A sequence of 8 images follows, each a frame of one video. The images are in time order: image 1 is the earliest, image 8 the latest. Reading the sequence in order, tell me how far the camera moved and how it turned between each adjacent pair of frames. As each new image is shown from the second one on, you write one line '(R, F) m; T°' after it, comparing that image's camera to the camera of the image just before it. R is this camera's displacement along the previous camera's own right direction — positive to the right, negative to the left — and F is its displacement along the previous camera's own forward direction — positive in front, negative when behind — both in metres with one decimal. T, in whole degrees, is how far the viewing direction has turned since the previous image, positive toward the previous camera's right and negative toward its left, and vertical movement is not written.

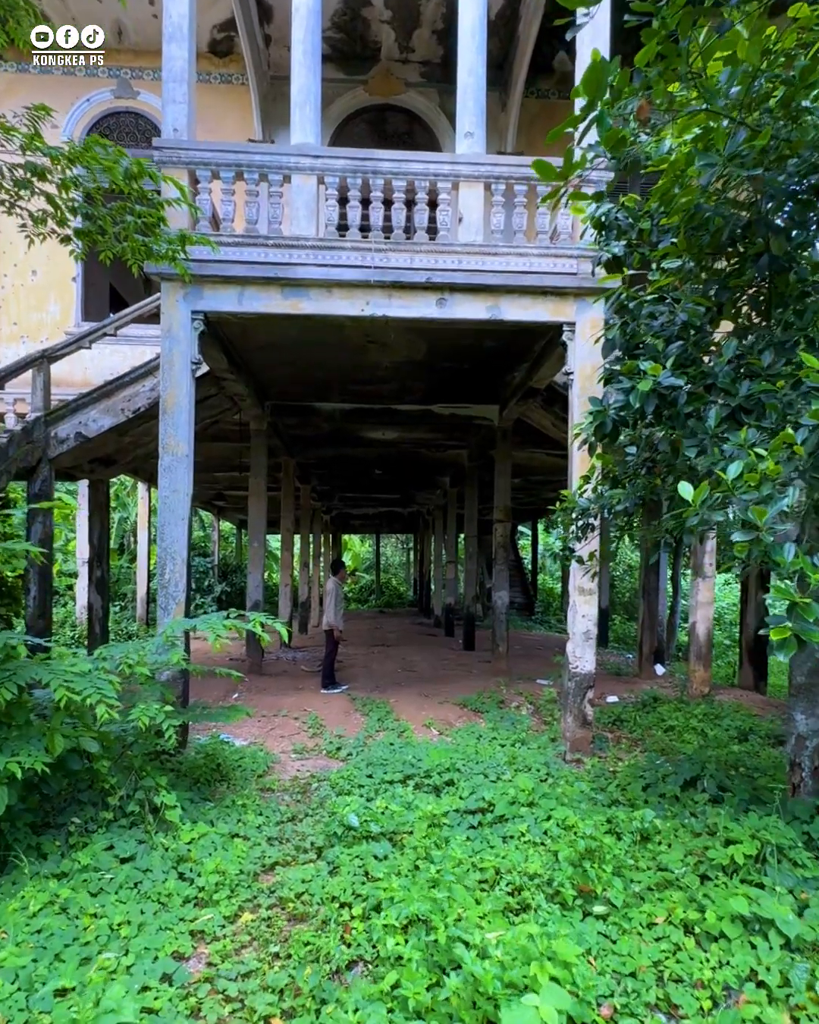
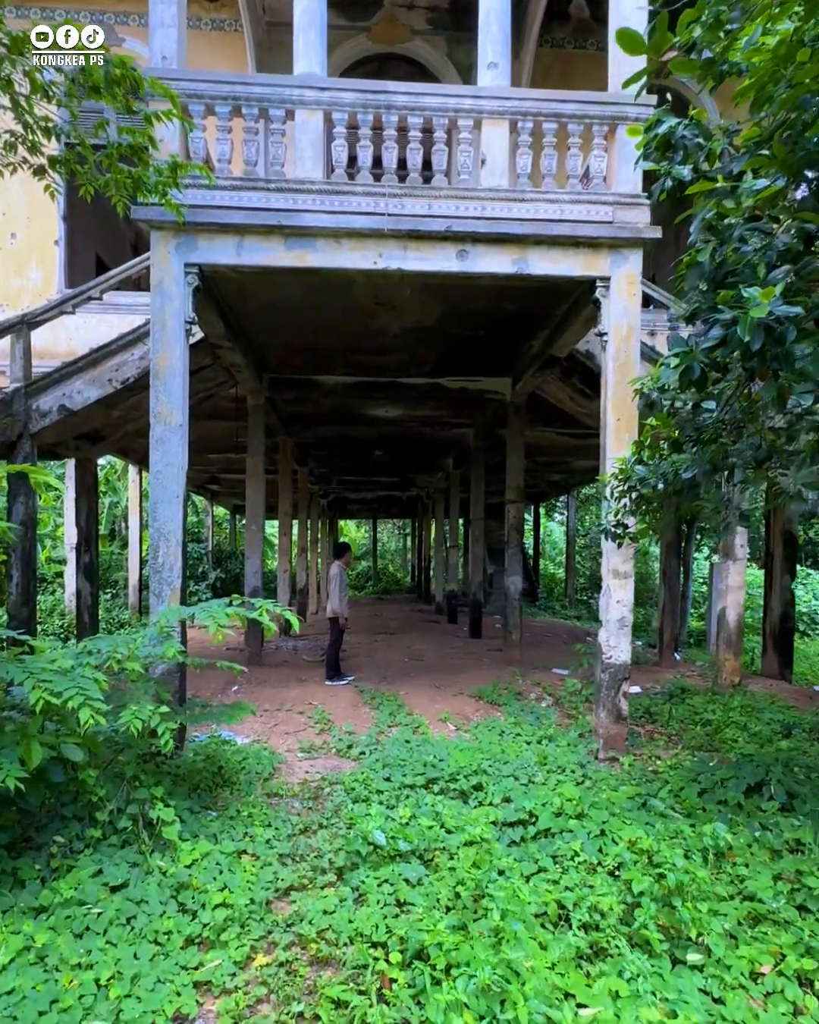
(-0.2, +0.5) m; +1°
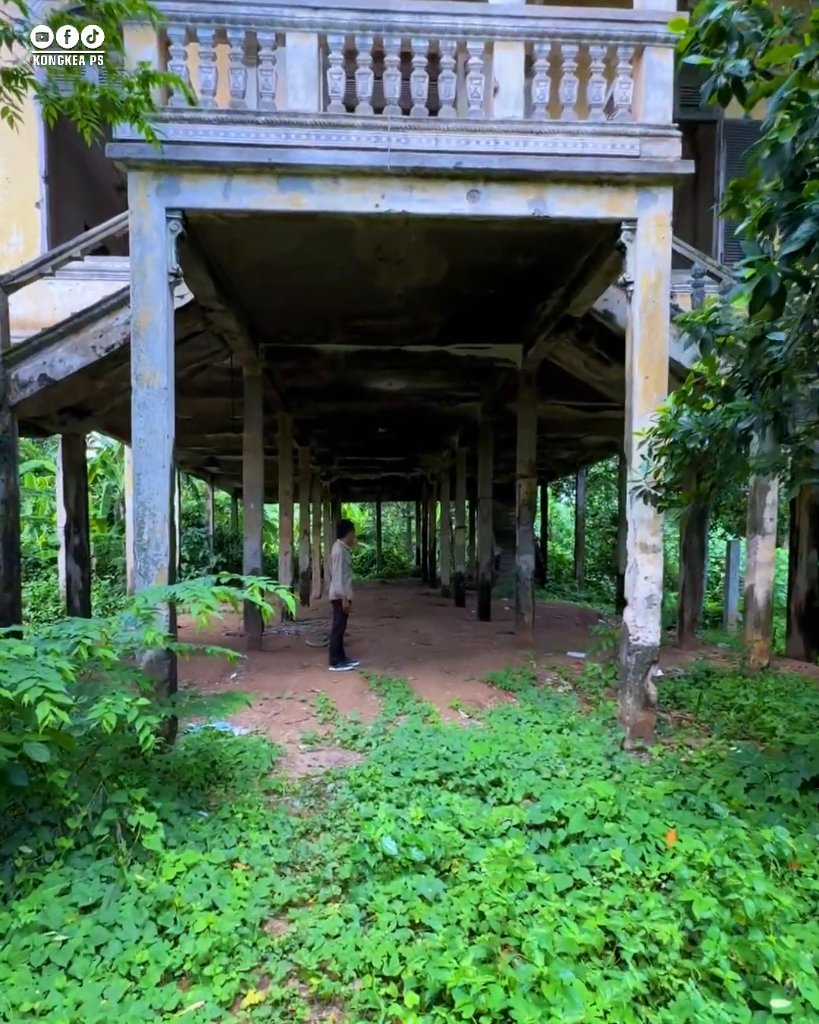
(0.0, +0.5) m; 0°
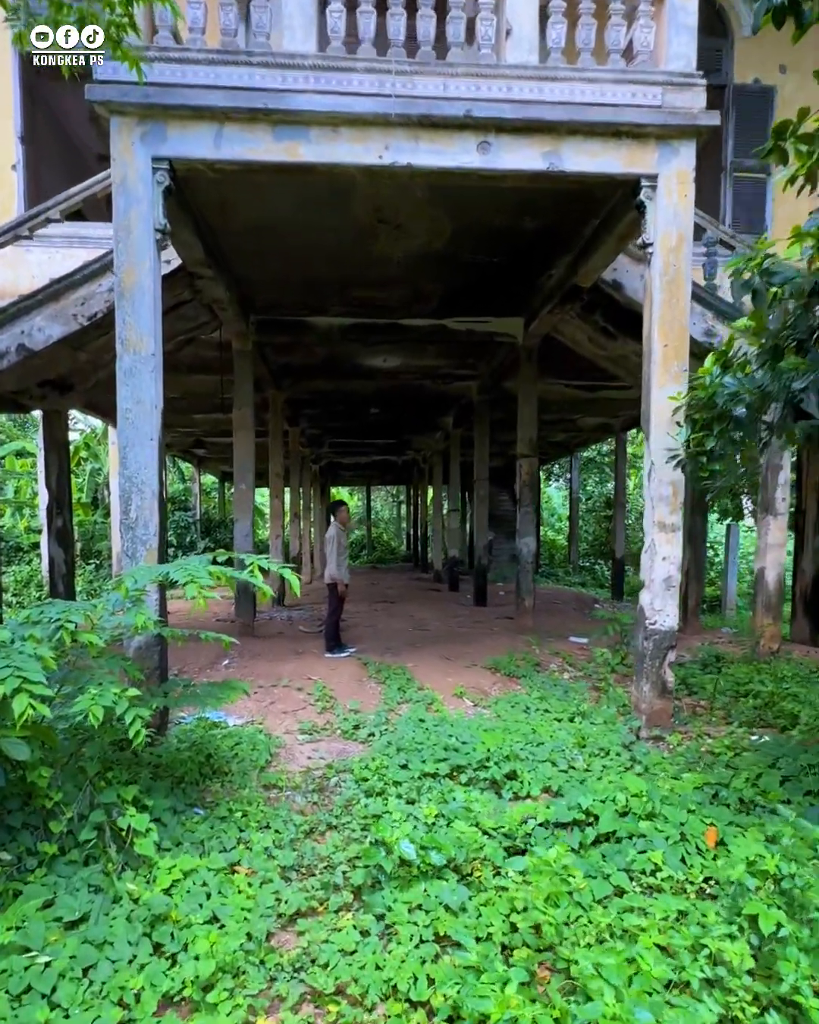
(-0.1, +0.3) m; +1°
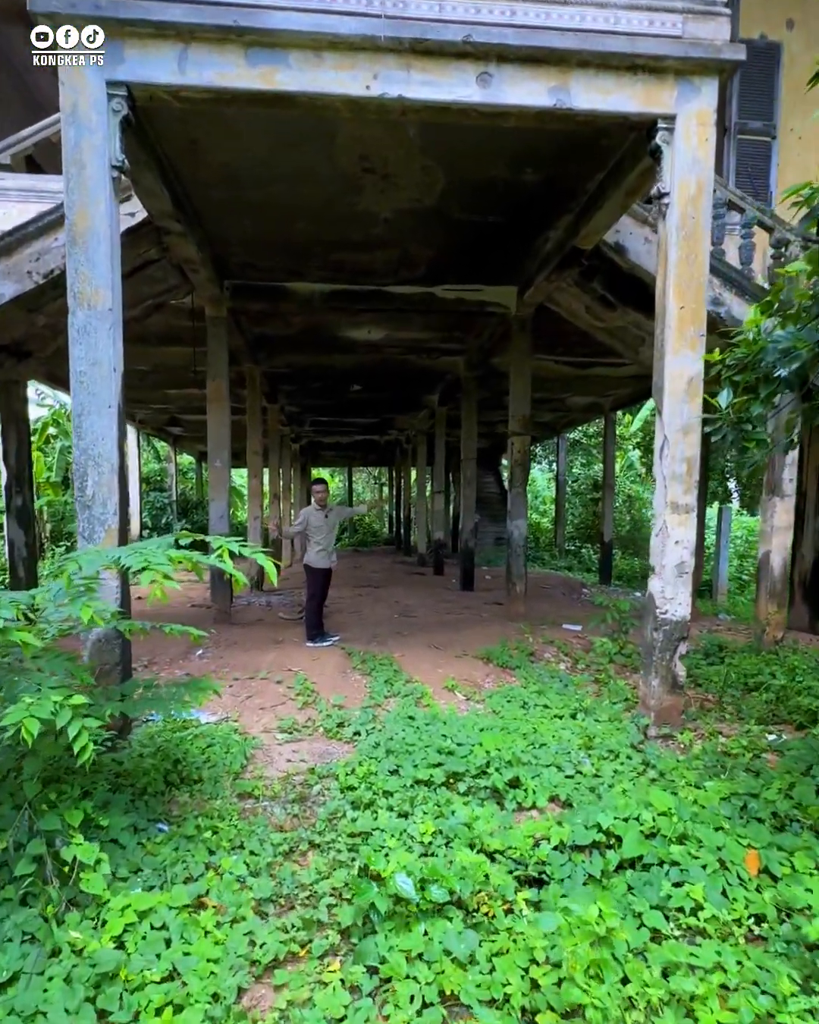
(-0.1, +0.4) m; +2°
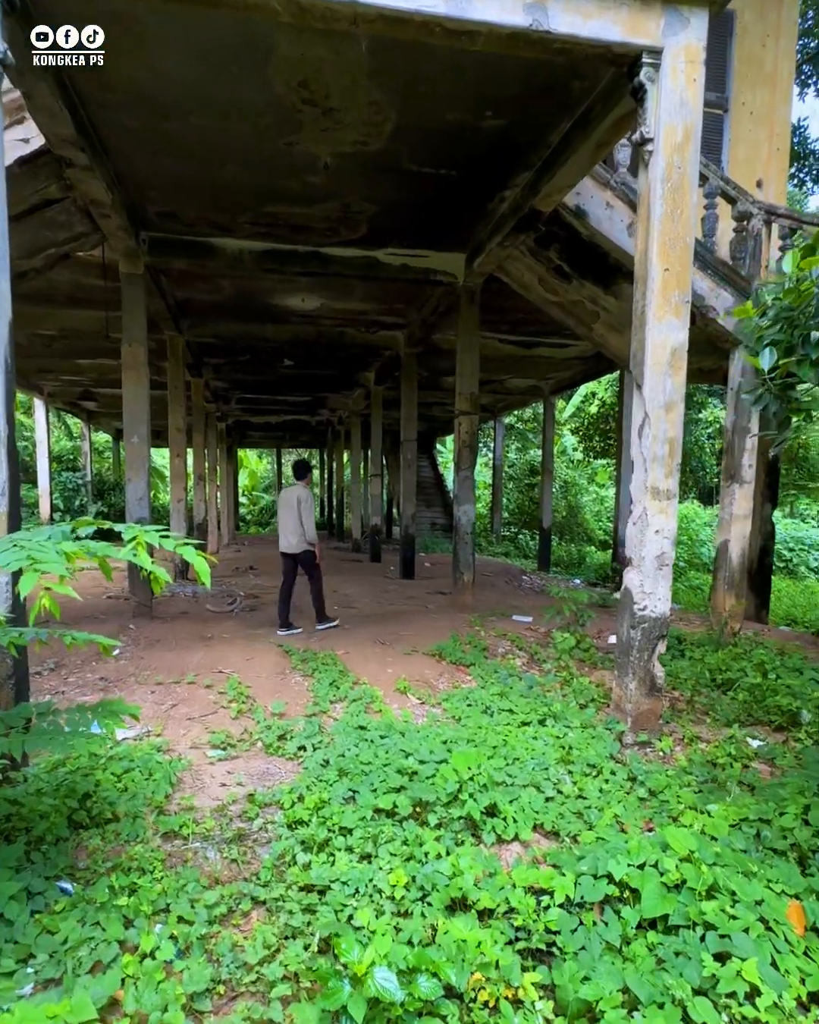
(-0.1, +0.6) m; +6°
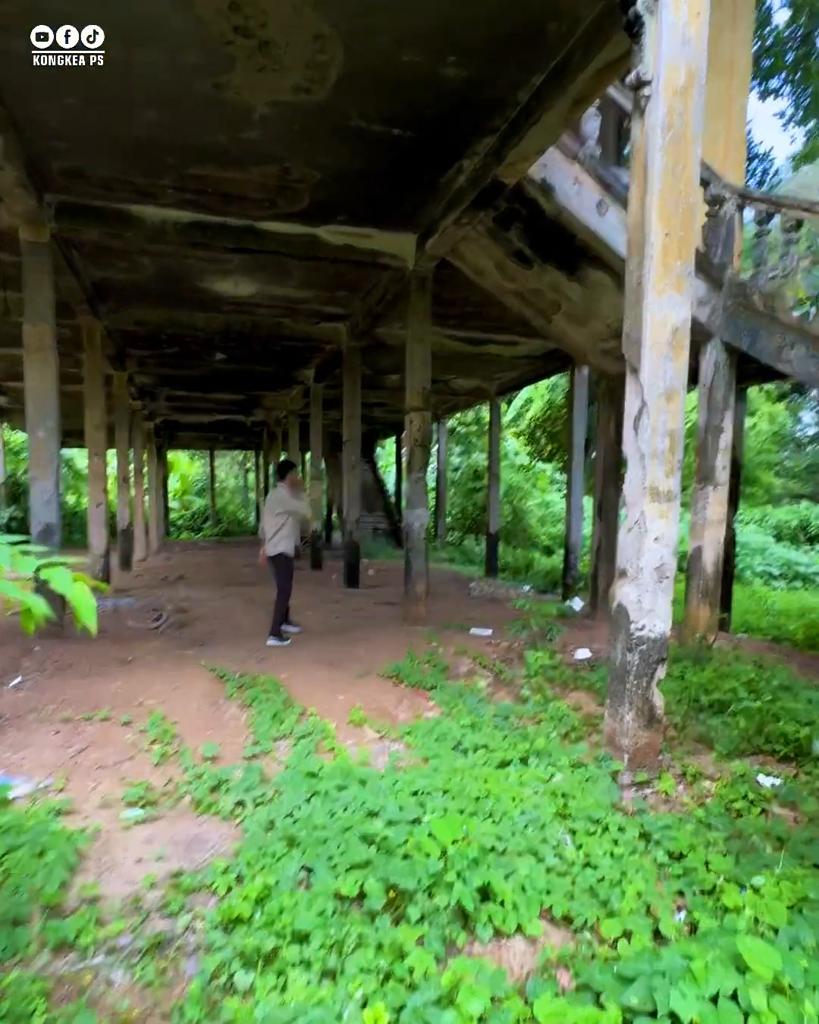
(-0.1, +0.7) m; +5°
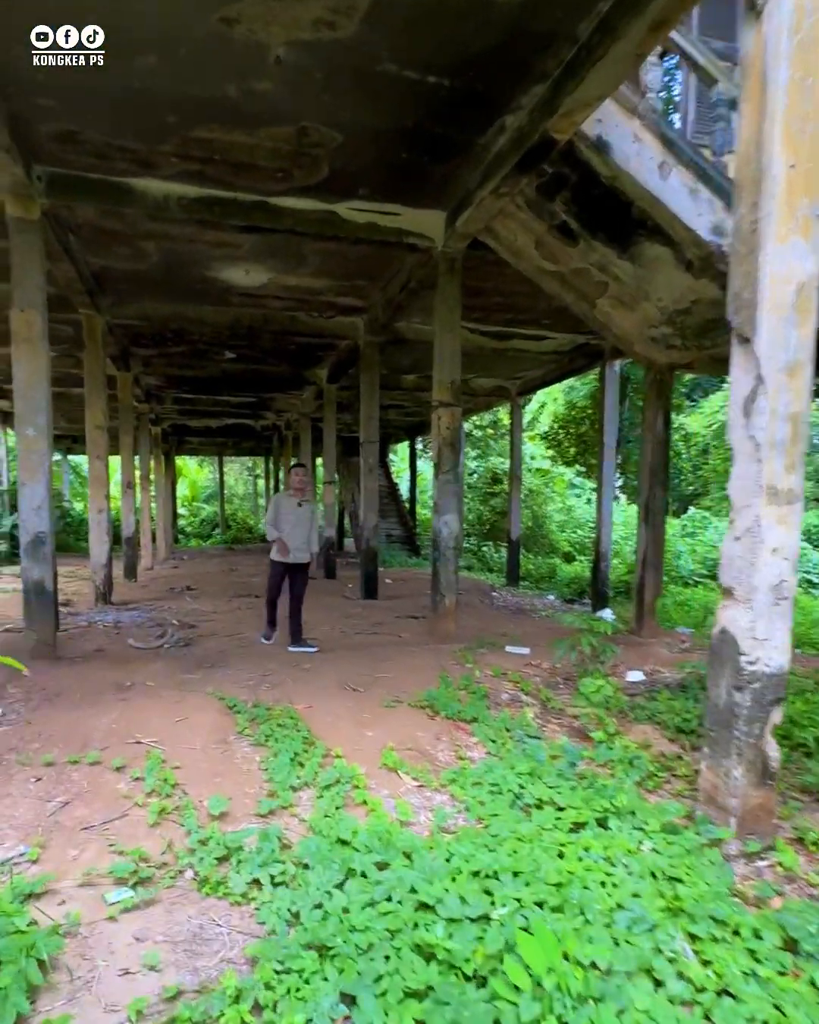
(-0.2, +0.7) m; -1°
